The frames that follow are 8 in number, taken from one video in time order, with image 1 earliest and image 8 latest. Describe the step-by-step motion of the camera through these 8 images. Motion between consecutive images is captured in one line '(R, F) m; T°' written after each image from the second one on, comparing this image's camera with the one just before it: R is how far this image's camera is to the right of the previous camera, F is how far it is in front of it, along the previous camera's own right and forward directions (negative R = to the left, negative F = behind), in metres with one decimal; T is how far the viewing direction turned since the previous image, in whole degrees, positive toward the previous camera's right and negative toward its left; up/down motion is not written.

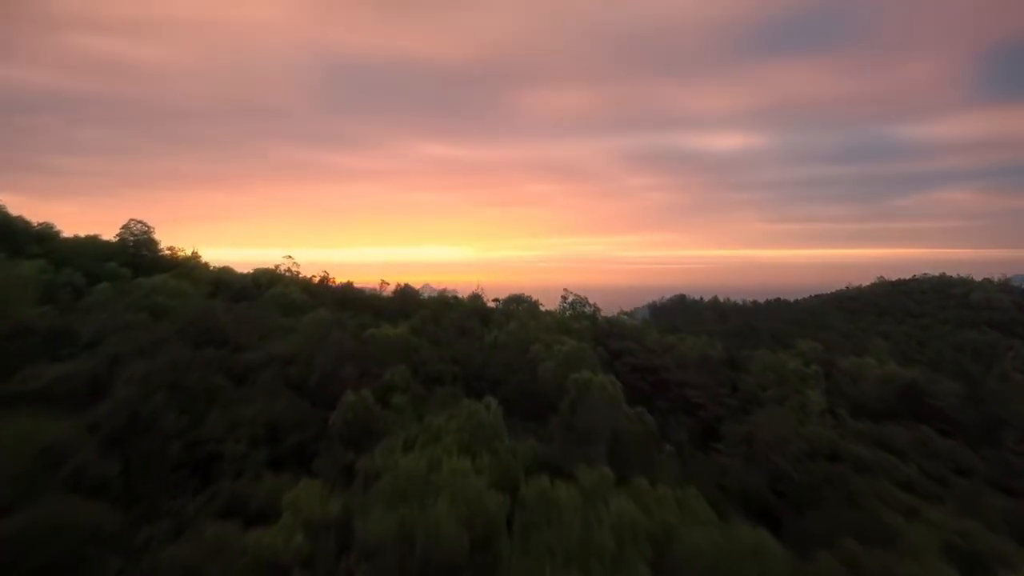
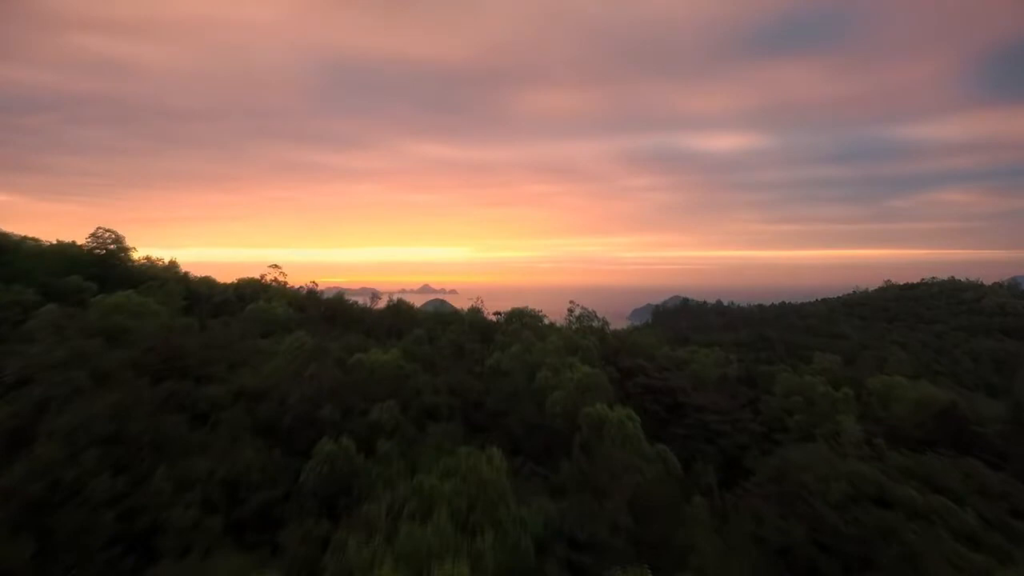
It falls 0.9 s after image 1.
(-0.1, +1.1) m; 0°
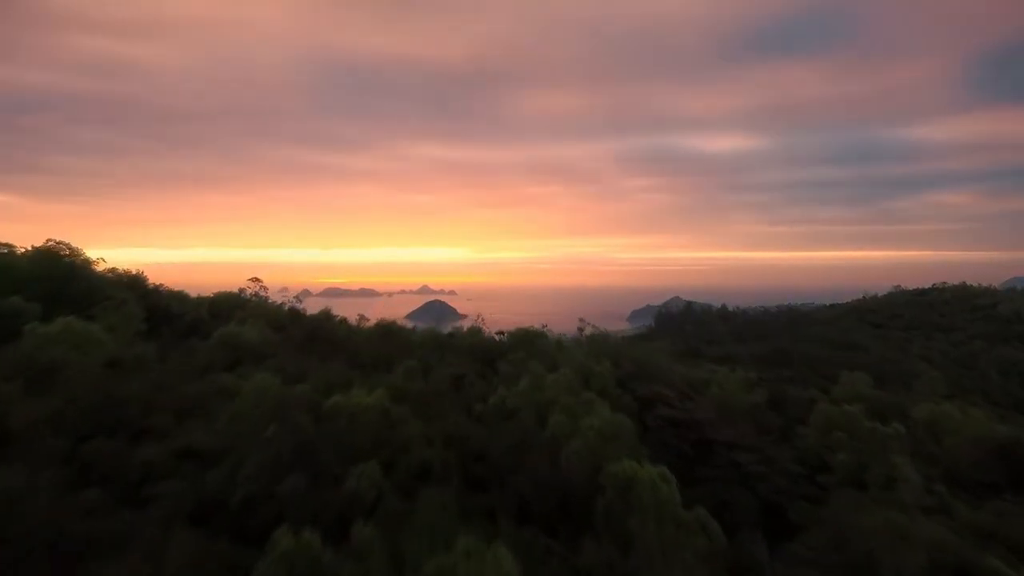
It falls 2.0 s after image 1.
(-0.1, +1.4) m; 0°
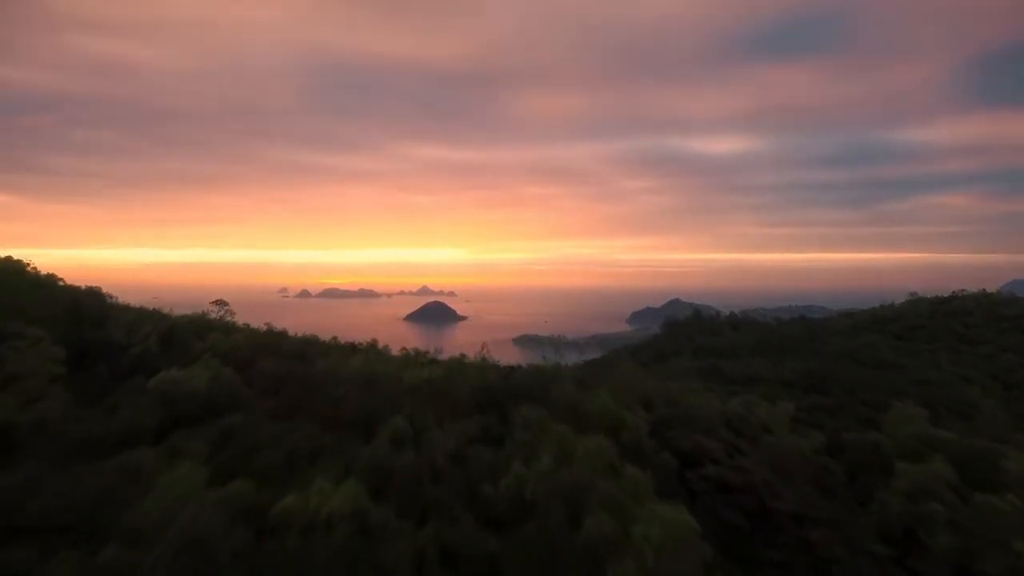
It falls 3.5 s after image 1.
(-0.3, +2.0) m; 0°
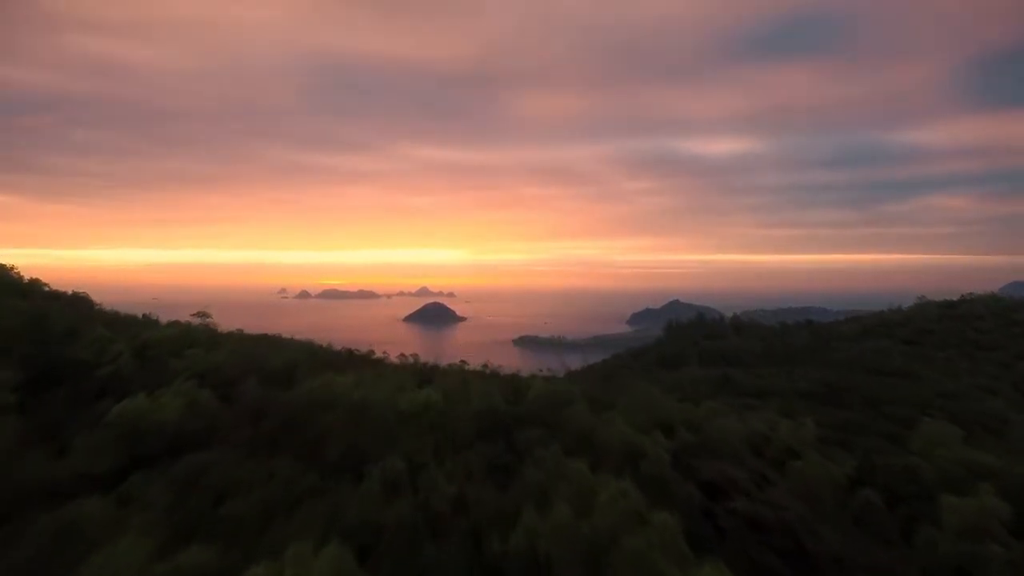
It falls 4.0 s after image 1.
(-0.1, +0.9) m; 0°
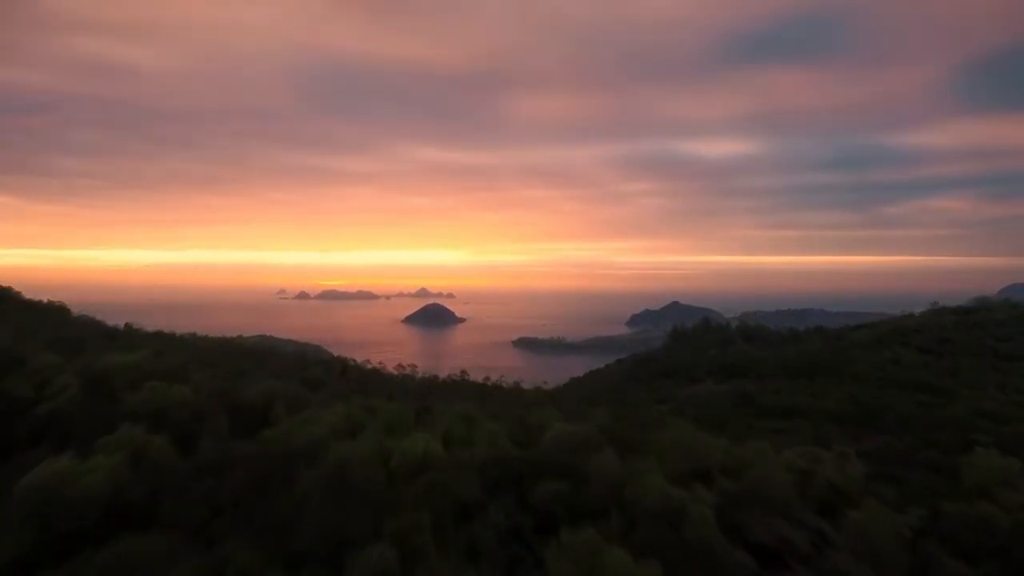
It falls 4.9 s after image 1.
(-0.2, +1.4) m; 0°
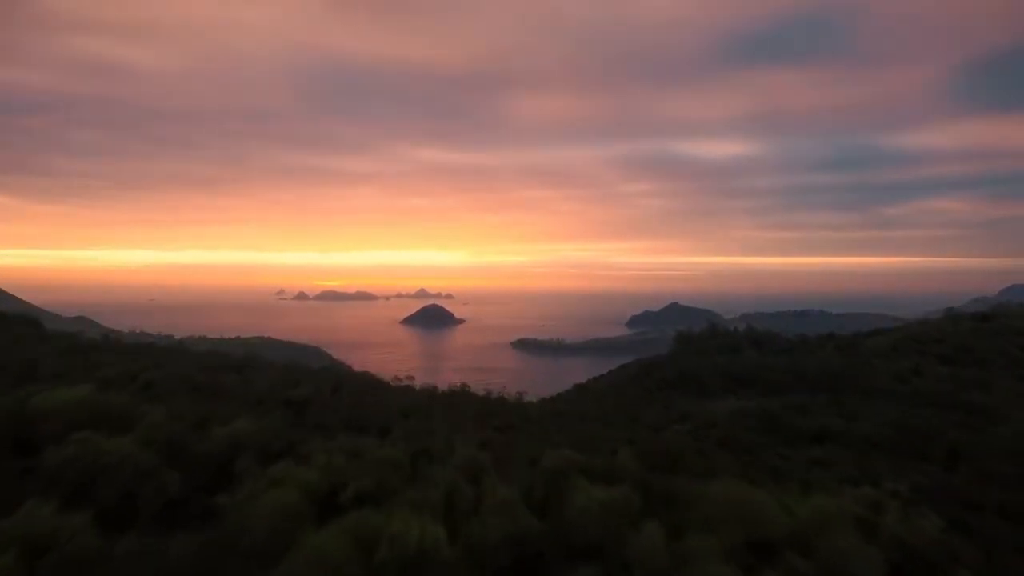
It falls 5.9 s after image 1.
(-0.2, +1.6) m; 0°
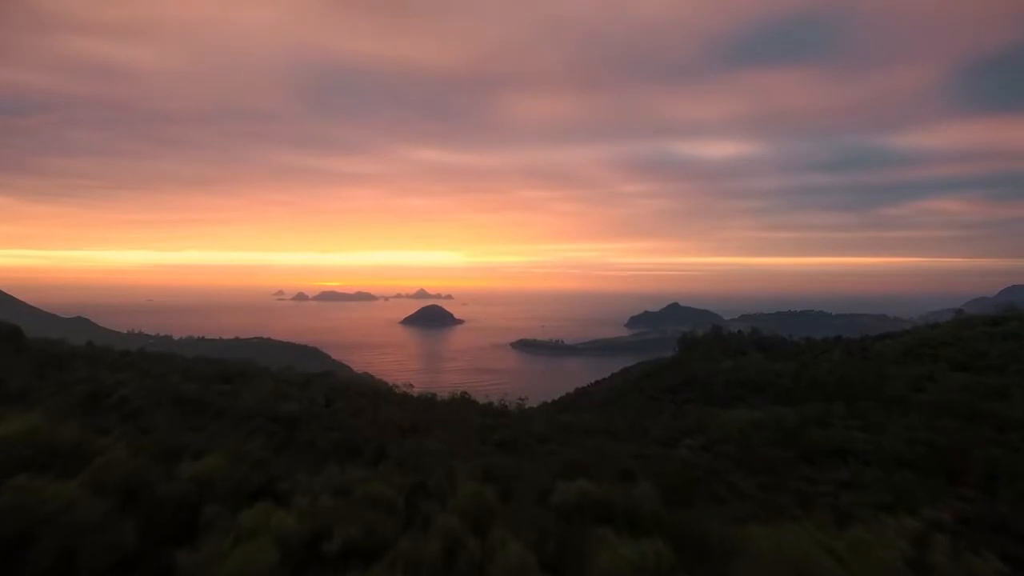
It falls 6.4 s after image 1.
(-0.1, +1.0) m; 0°
